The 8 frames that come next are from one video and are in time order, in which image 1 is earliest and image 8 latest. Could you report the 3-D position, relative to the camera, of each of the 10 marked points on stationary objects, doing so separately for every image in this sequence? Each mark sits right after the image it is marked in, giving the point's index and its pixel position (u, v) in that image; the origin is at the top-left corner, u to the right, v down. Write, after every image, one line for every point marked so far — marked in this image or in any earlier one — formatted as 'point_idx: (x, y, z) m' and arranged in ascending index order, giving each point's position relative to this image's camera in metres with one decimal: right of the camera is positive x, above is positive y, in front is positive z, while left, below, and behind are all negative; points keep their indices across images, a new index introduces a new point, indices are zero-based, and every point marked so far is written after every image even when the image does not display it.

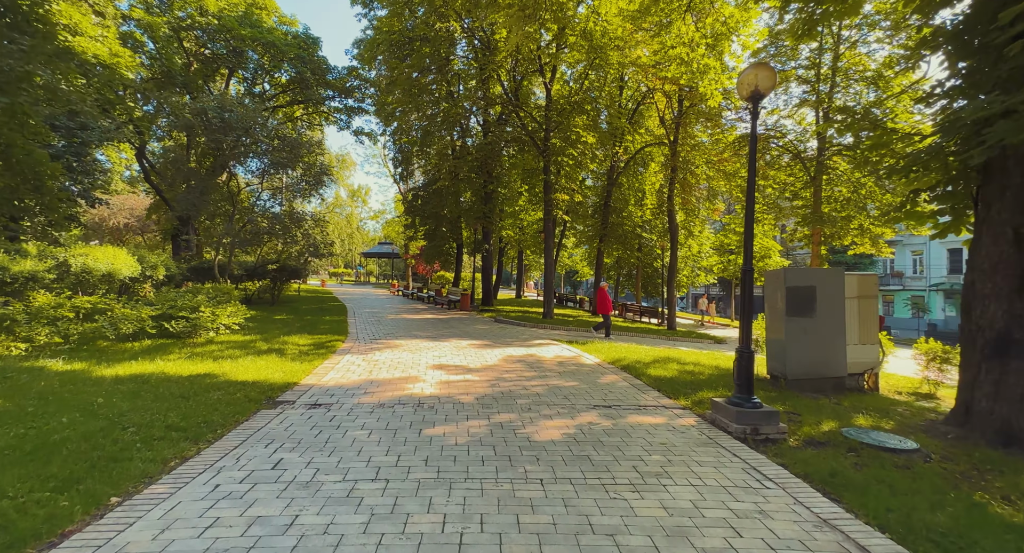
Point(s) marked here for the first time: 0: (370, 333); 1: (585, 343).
0: (-3.6, -1.4, +13.1) m
1: (+1.6, -1.5, +11.7) m
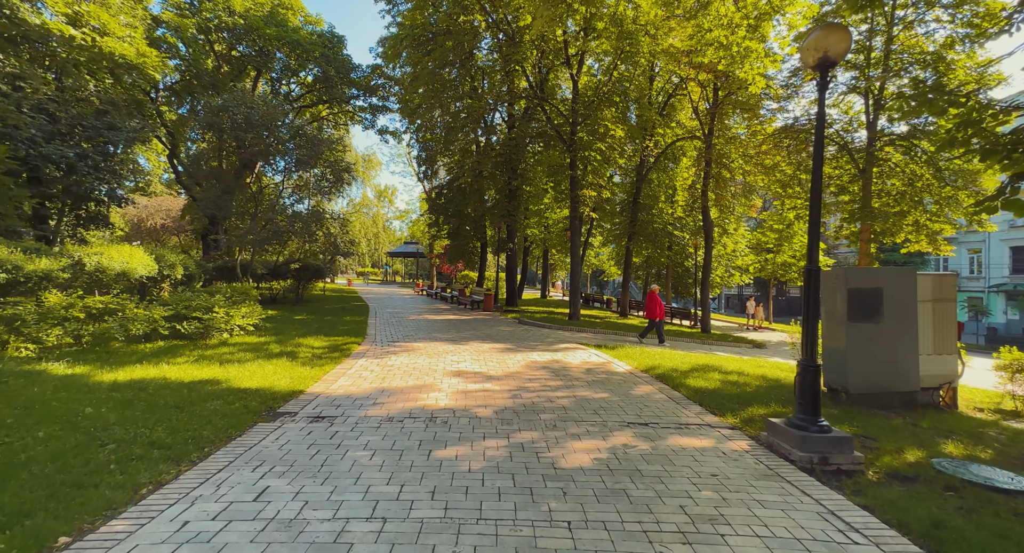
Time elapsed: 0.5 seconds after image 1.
0: (-3.0, -1.4, +12.6) m
1: (+2.2, -1.5, +11.0) m
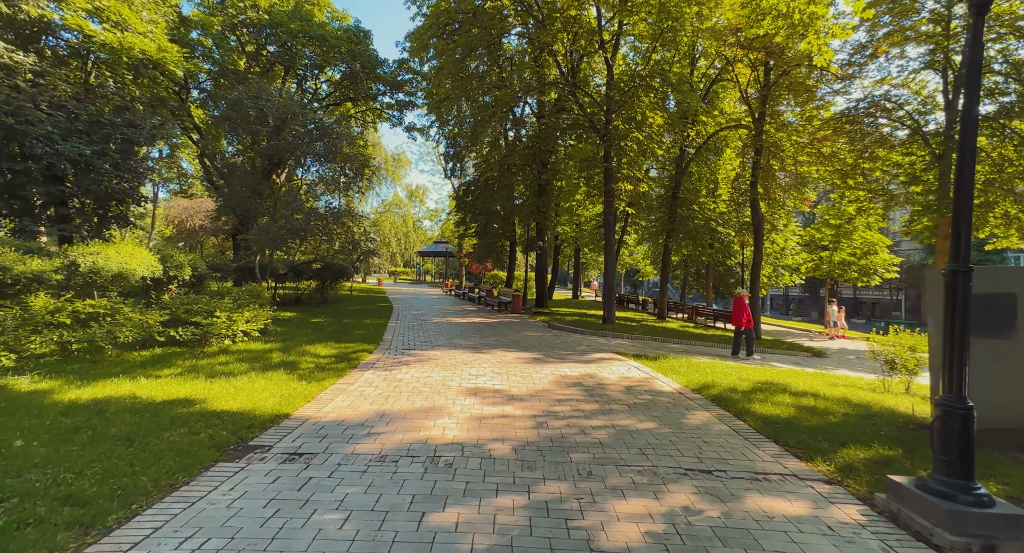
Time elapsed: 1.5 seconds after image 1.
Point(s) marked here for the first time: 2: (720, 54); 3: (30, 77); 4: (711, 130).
0: (-2.3, -1.4, +11.6) m
1: (+2.7, -1.5, +9.6) m
2: (+6.6, +7.0, +16.6) m
3: (-13.4, +5.5, +14.7) m
4: (+7.3, +5.4, +19.3) m
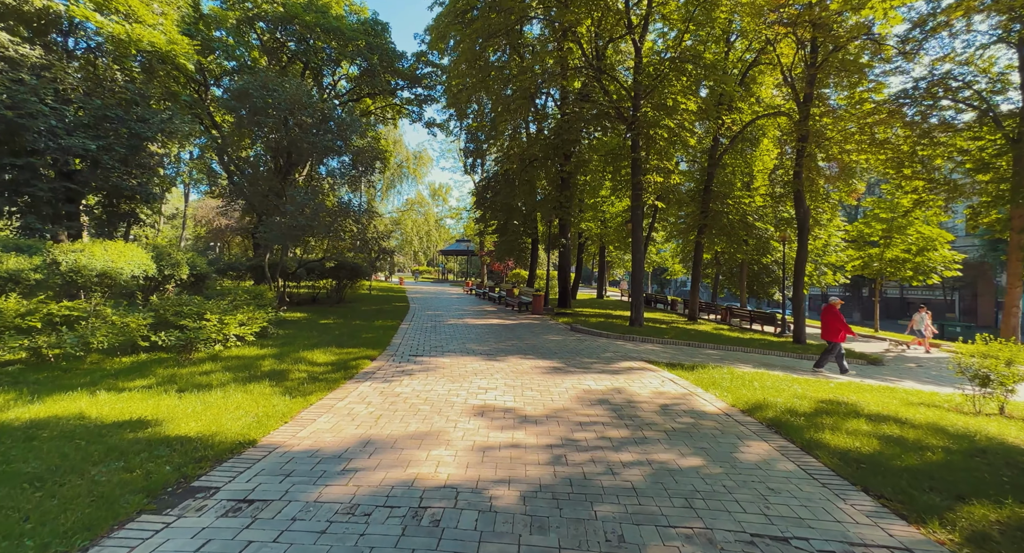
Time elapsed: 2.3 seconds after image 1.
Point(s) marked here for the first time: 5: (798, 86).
0: (-2.0, -1.4, +10.7) m
1: (+2.9, -1.5, +8.5) m
2: (+7.2, +7.1, +15.2) m
3: (-12.9, +5.6, +14.3) m
4: (+8.0, +5.5, +17.9) m
5: (+8.3, +5.5, +15.1) m
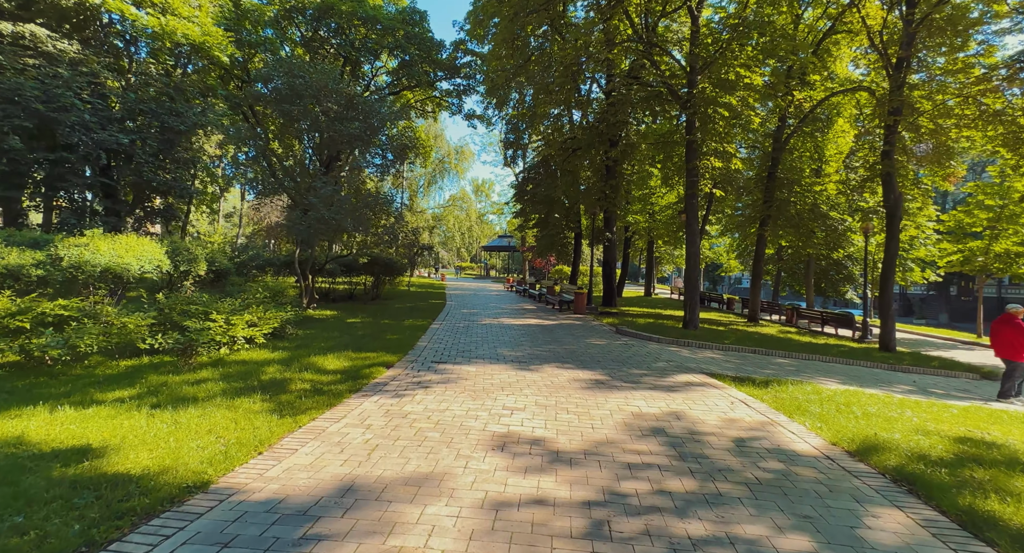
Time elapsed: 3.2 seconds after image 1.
0: (-1.3, -1.4, +9.6) m
1: (+3.4, -1.5, +7.0) m
2: (+8.2, +7.2, +13.3) m
3: (-11.8, +5.7, +14.1) m
4: (+9.3, +5.6, +15.9) m
5: (+9.3, +5.6, +13.1) m
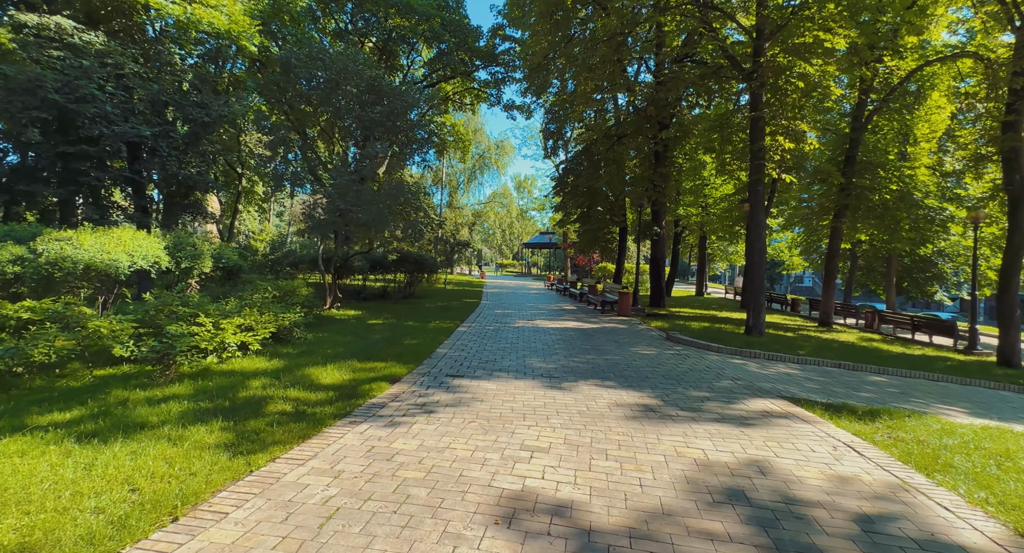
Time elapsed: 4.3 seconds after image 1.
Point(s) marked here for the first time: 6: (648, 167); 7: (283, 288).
0: (-0.8, -1.3, +8.3) m
1: (+3.7, -1.5, +5.3) m
2: (+9.0, +7.2, +11.1) m
3: (-10.9, +5.7, +13.7) m
4: (+10.3, +5.6, +13.7) m
5: (+10.1, +5.6, +10.9) m
6: (+5.0, +3.9, +19.2) m
7: (-4.5, -0.2, +10.2) m
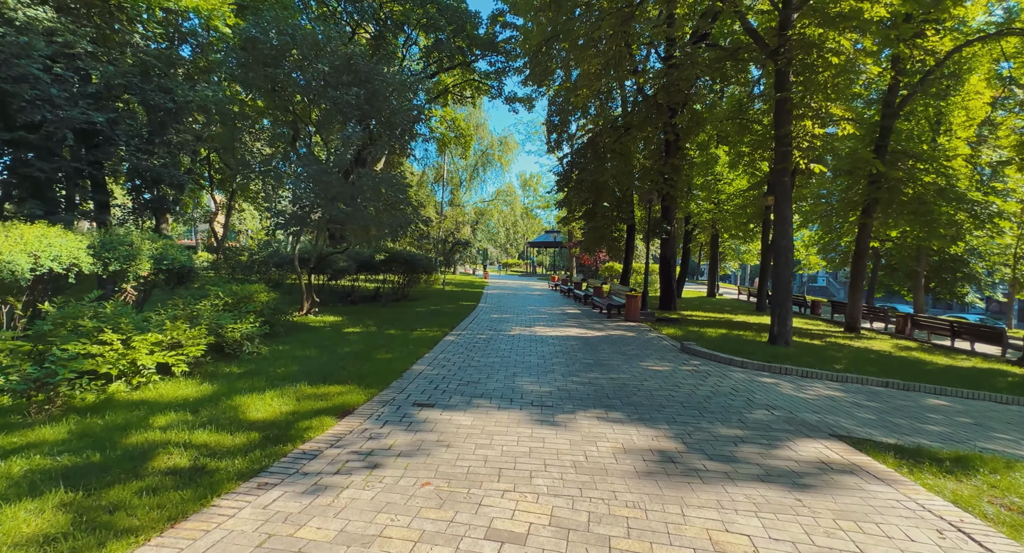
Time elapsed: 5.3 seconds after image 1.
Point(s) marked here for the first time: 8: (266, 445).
0: (-1.0, -1.4, +6.9) m
1: (+3.5, -1.5, +3.9) m
2: (+8.9, +7.1, +9.6) m
3: (-11.0, +5.7, +12.4) m
4: (+10.2, +5.6, +12.2) m
5: (+10.0, +5.6, +9.3) m
6: (+5.0, +3.8, +17.7) m
7: (-4.6, -0.3, +8.9) m
8: (-2.1, -1.4, +4.4) m
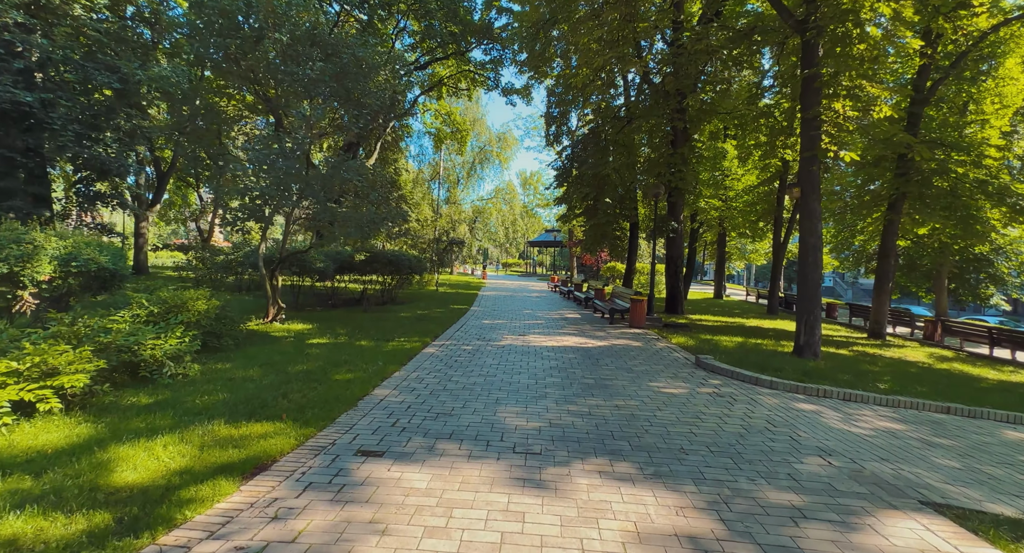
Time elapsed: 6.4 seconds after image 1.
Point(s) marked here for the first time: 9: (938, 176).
0: (-1.2, -1.4, +5.5) m
1: (+3.3, -1.6, +2.5) m
2: (+8.7, +7.1, +8.2) m
3: (-11.2, +5.6, +11.0) m
4: (+10.0, +5.5, +10.7) m
5: (+9.8, +5.5, +7.9) m
6: (+4.8, +3.8, +16.3) m
7: (-4.8, -0.3, +7.5) m
8: (-2.3, -1.5, +3.0) m
9: (+9.9, +2.2, +11.8) m
